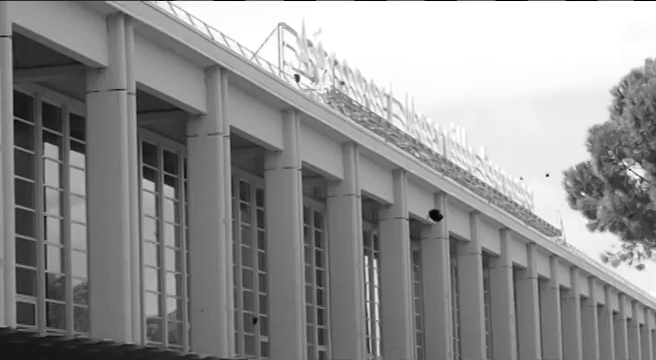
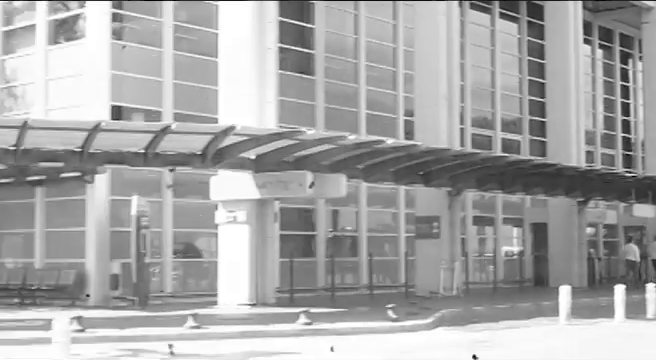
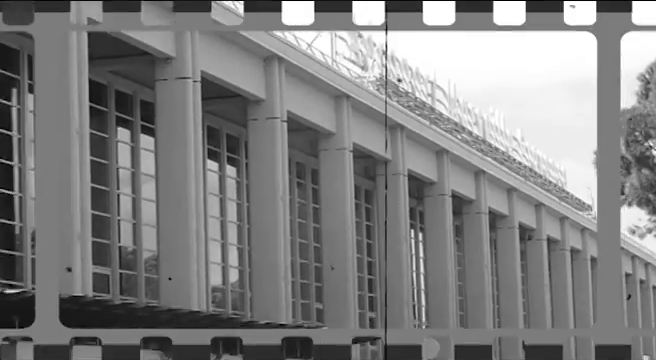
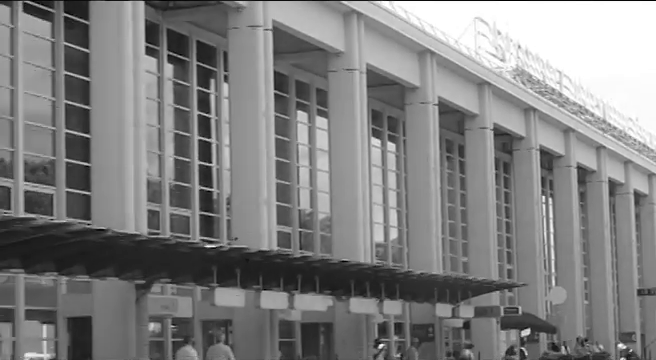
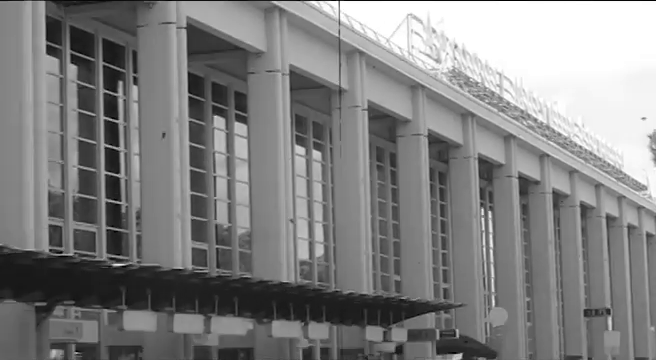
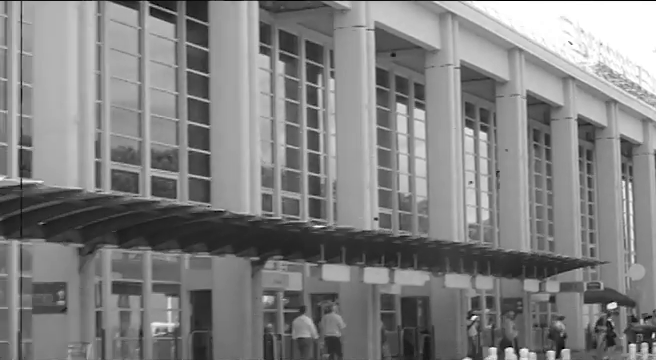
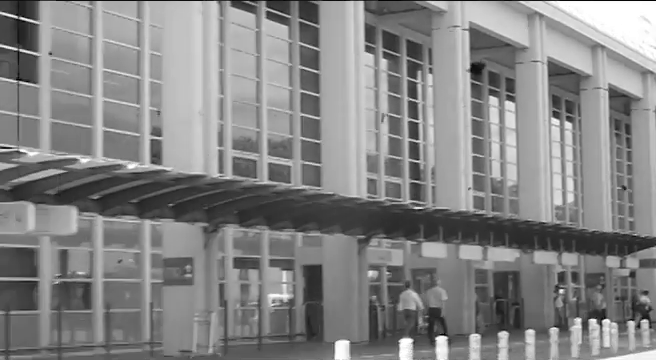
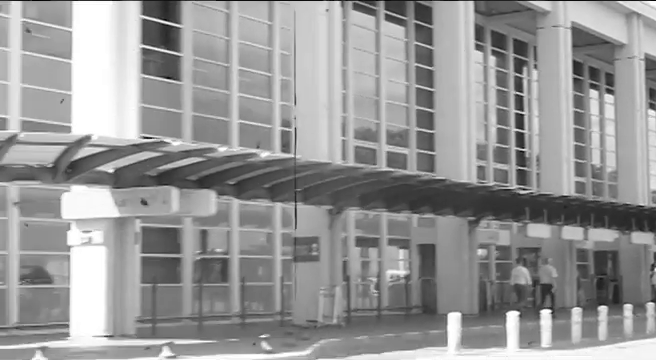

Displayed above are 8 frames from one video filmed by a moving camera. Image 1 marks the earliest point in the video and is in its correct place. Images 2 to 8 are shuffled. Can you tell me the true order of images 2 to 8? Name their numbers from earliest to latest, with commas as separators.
3, 5, 4, 6, 7, 8, 2
